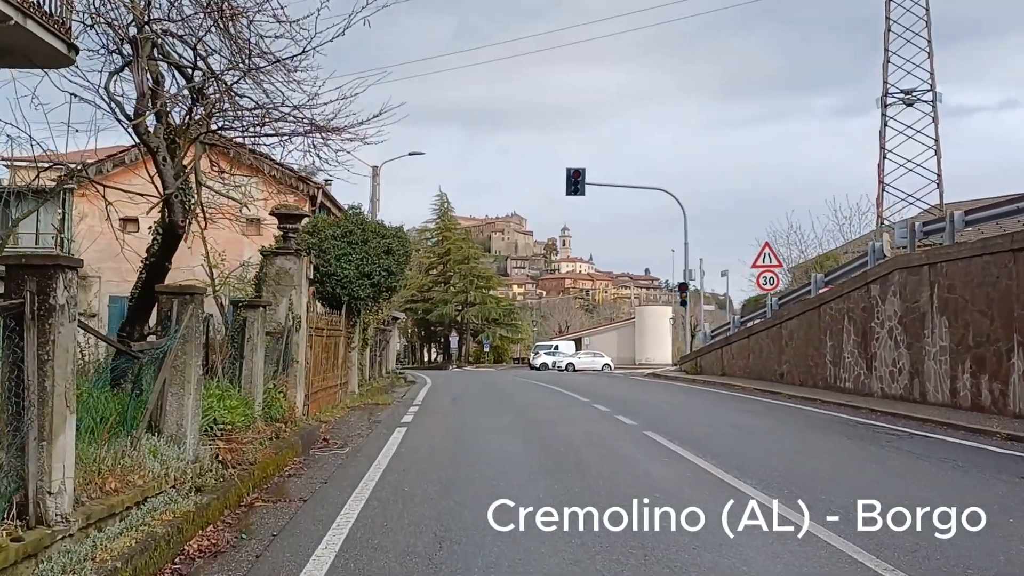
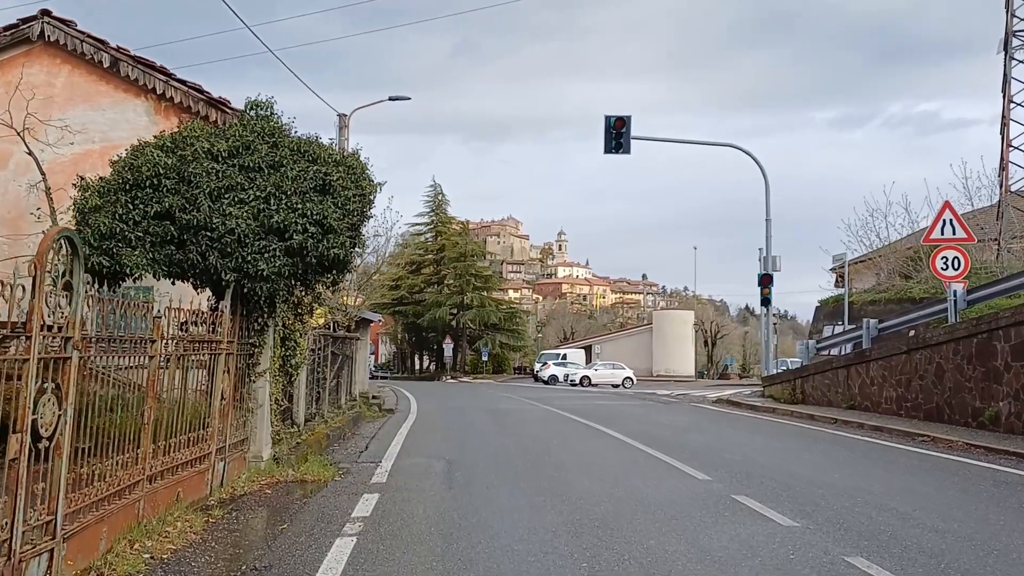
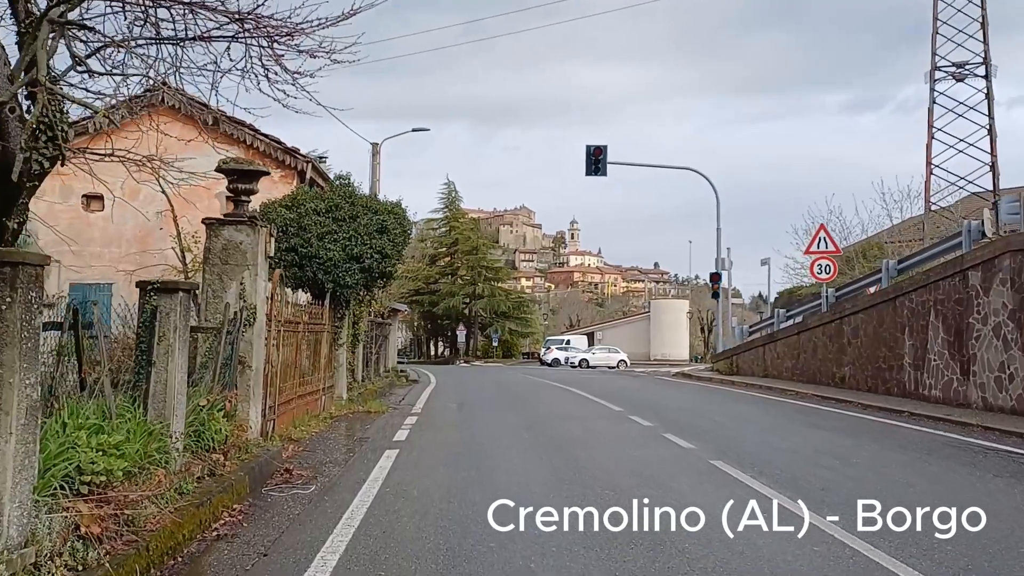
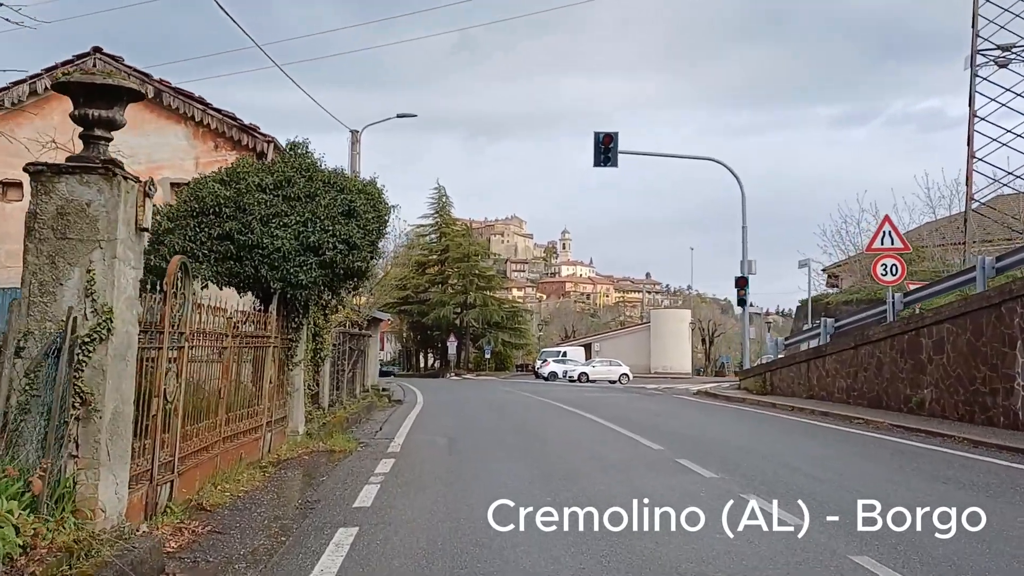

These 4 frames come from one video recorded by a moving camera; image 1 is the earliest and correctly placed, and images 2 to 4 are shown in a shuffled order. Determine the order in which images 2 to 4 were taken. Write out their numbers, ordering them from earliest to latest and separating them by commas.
3, 4, 2
